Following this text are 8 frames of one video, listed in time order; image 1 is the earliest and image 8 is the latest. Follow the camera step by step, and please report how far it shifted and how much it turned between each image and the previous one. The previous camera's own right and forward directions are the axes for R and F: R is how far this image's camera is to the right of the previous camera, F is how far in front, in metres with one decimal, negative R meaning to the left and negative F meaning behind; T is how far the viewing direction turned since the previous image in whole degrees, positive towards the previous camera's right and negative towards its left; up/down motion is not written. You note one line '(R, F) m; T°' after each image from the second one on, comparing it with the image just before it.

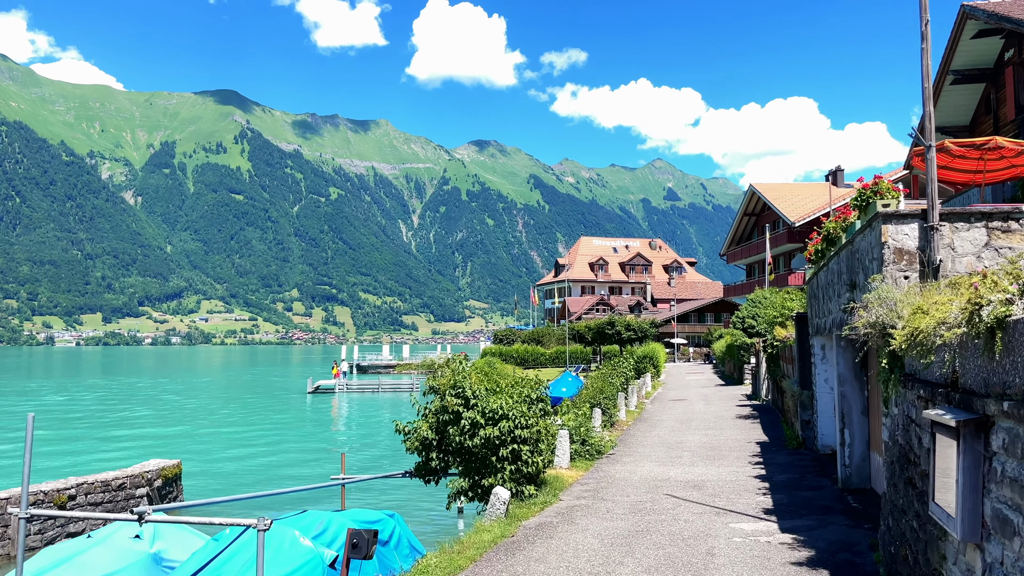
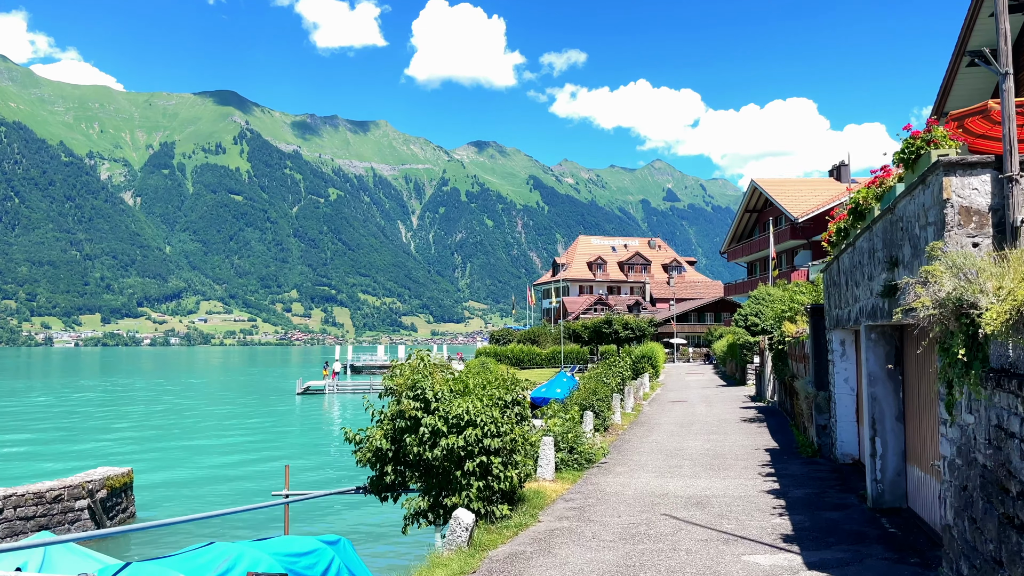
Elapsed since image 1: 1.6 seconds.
(+0.4, +2.1) m; 0°
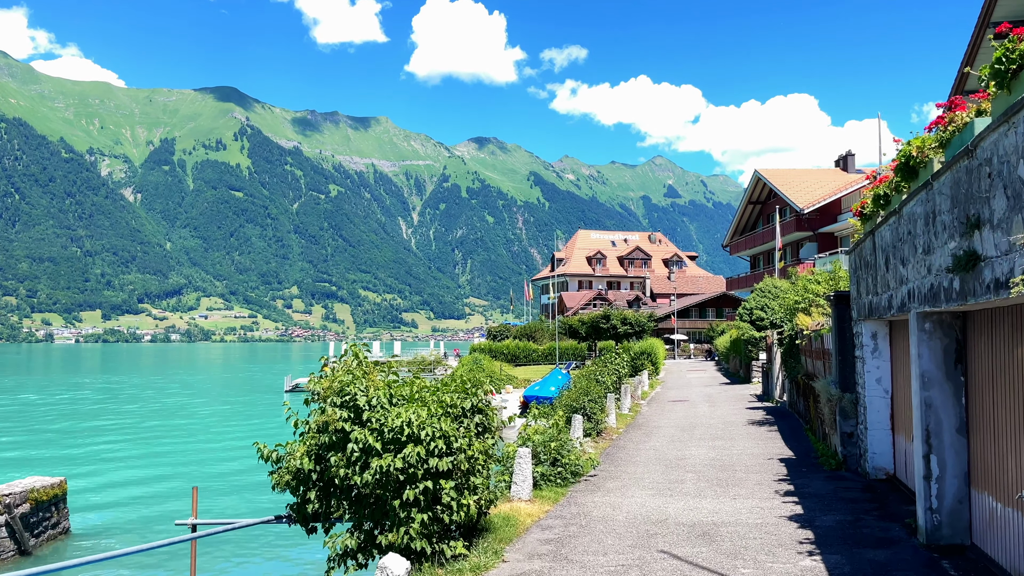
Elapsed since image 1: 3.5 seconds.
(+0.5, +2.4) m; 0°
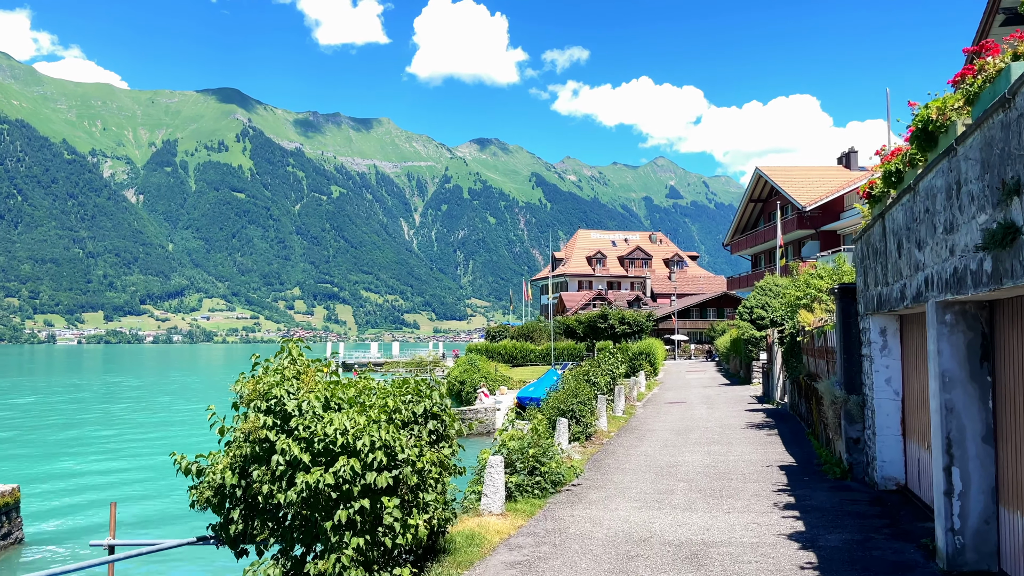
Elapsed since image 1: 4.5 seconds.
(+0.5, +1.2) m; 0°
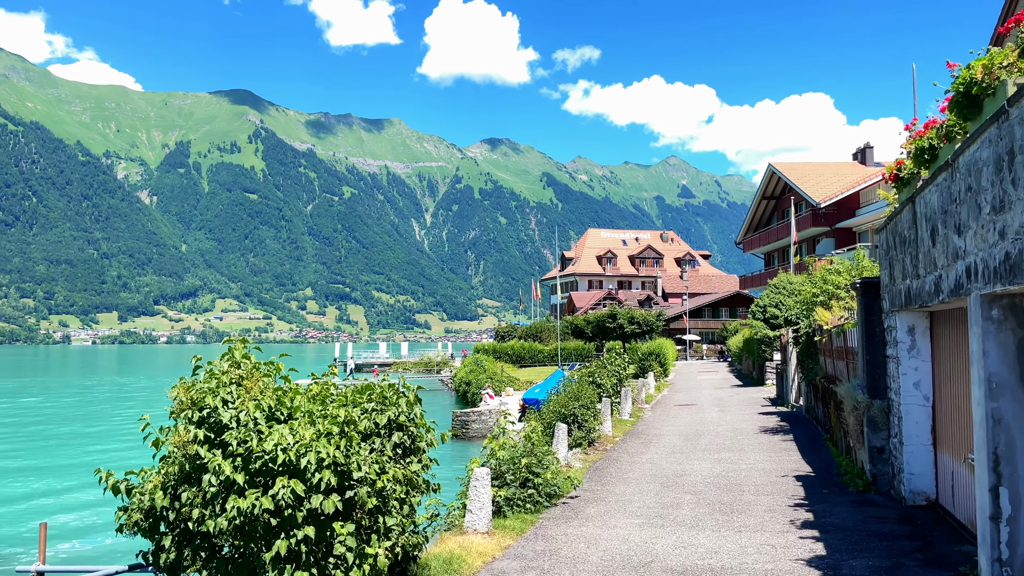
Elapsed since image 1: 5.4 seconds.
(+0.3, +1.0) m; -1°
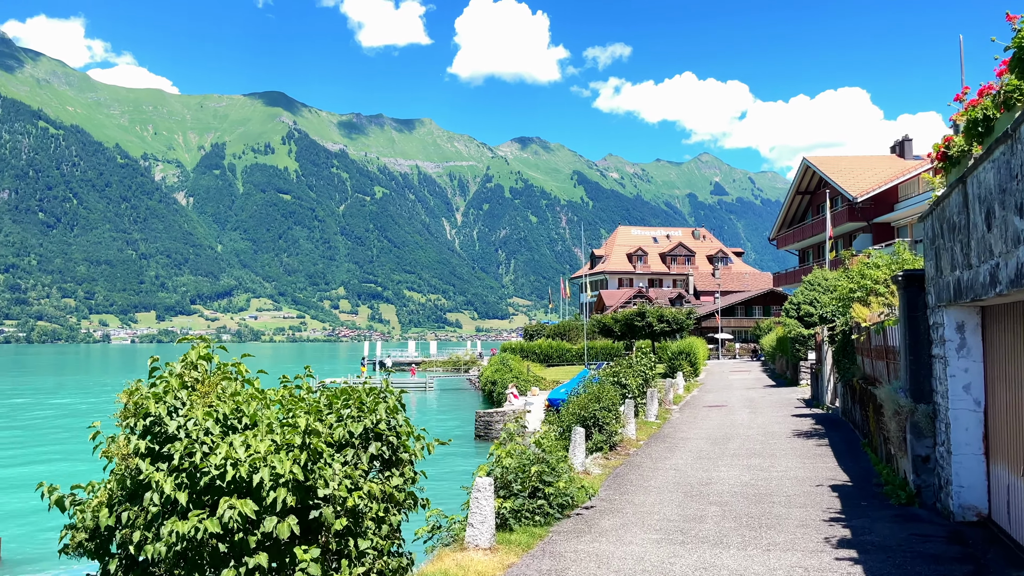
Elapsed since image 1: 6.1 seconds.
(+0.3, +0.8) m; -2°
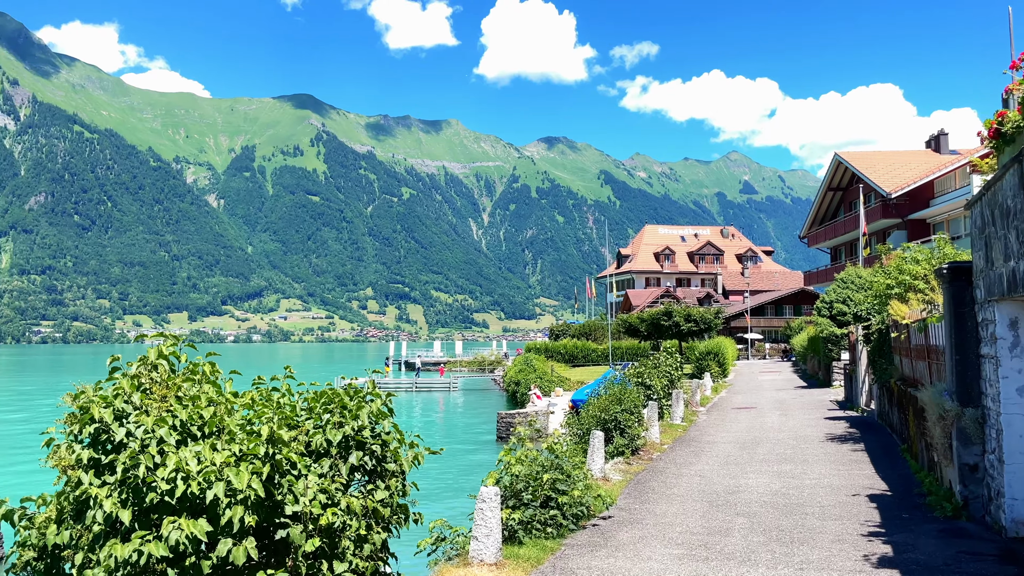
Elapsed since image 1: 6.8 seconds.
(+0.2, +0.7) m; -2°
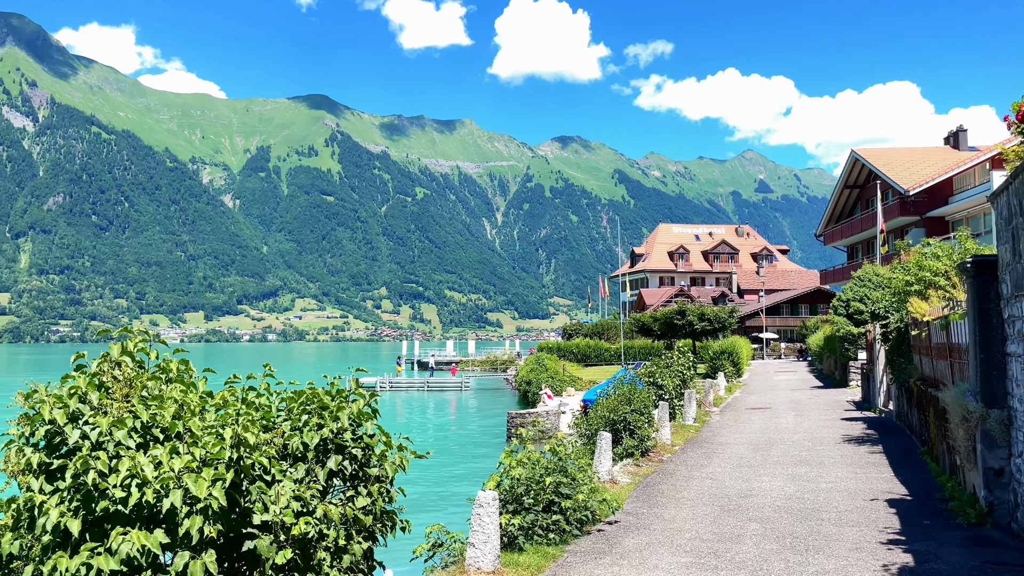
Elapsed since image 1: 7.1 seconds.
(+0.2, +0.4) m; -1°
